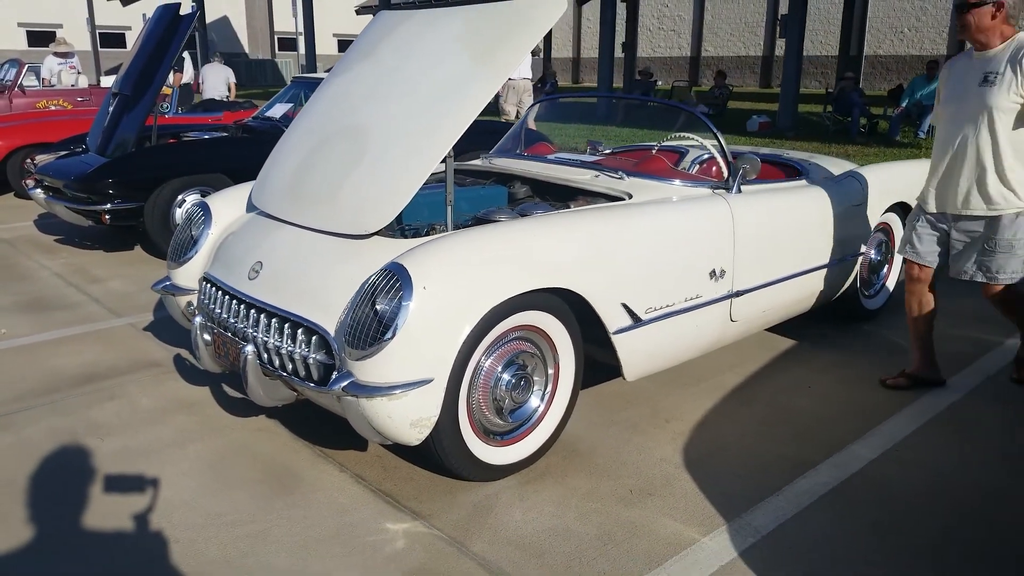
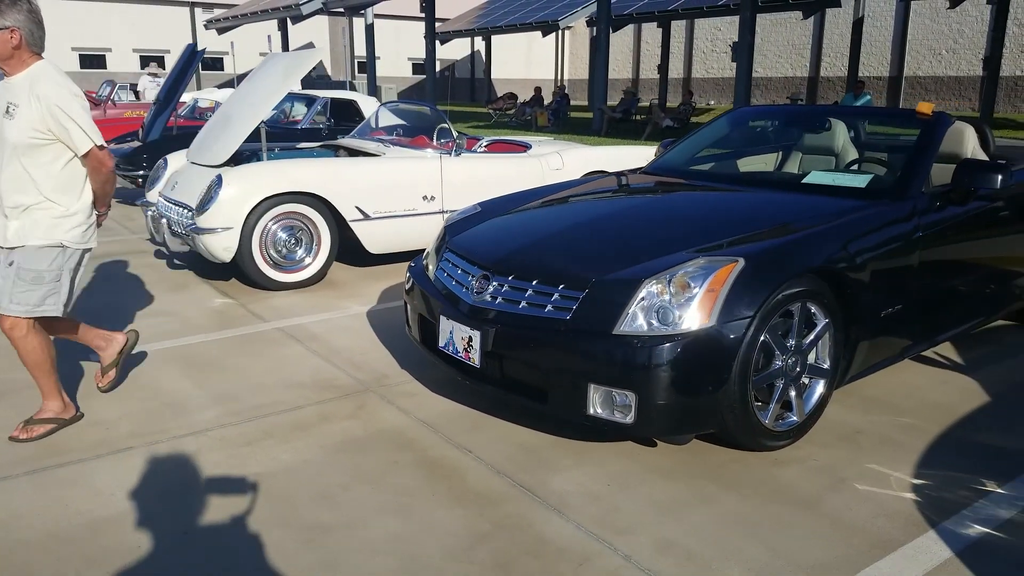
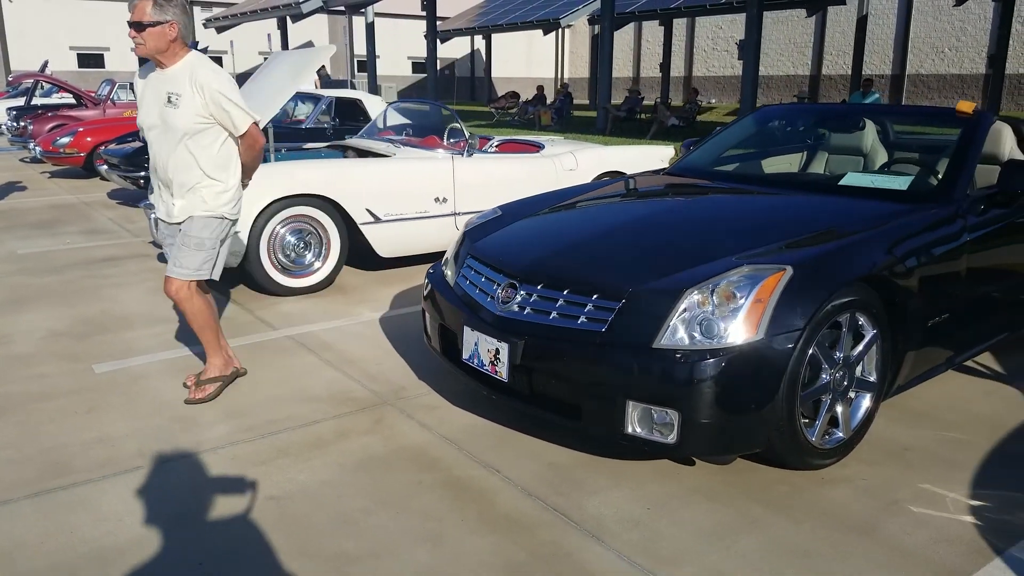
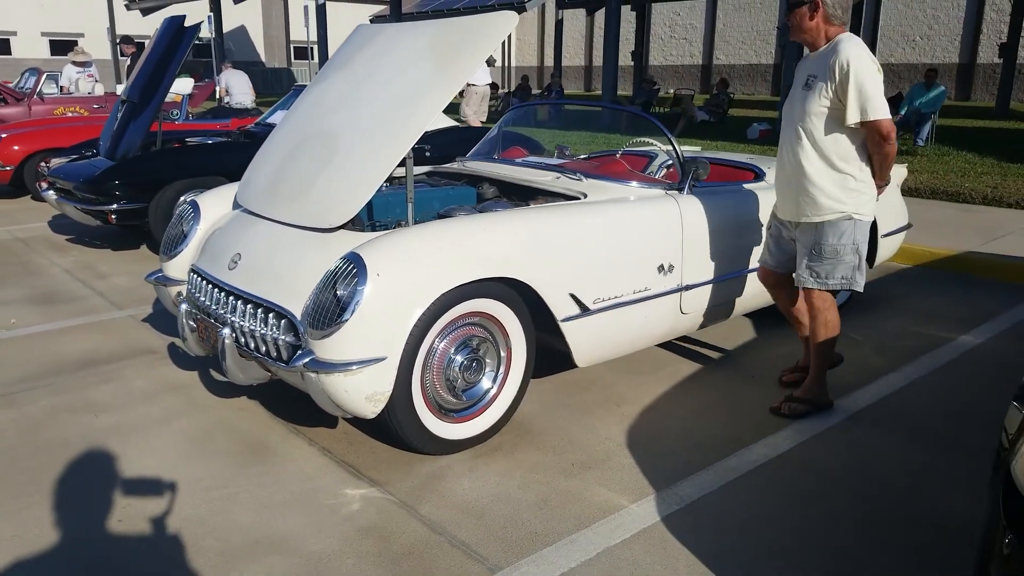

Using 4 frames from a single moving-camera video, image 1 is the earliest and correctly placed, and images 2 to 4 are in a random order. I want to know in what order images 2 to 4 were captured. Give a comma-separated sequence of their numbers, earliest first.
4, 3, 2
